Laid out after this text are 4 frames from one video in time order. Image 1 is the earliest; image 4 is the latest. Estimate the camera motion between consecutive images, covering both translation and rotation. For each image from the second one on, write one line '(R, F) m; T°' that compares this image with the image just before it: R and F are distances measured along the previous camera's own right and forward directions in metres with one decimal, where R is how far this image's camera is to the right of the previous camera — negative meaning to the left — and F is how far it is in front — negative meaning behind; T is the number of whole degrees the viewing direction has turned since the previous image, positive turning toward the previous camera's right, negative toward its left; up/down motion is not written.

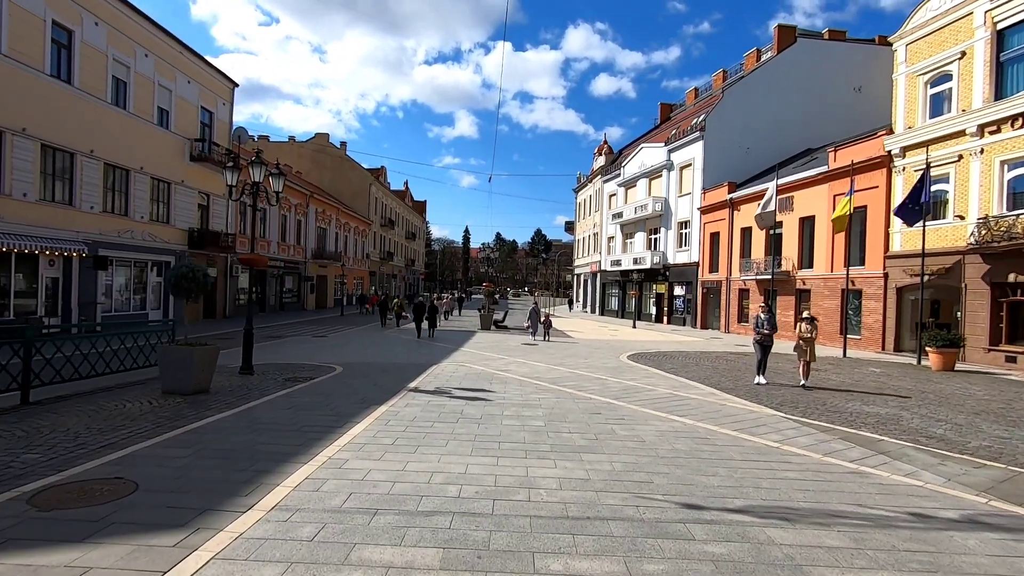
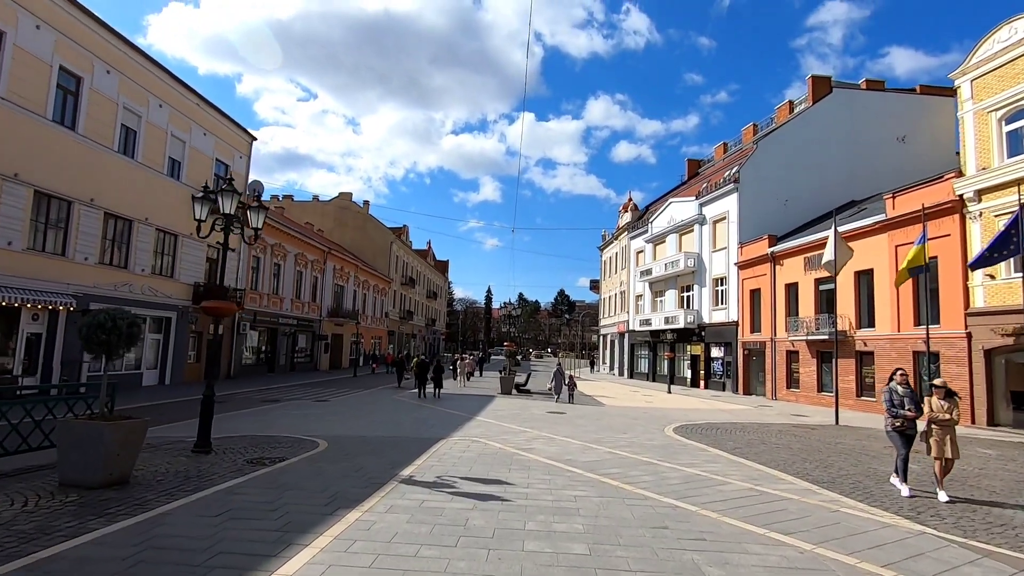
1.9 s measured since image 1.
(0.0, +2.1) m; -2°
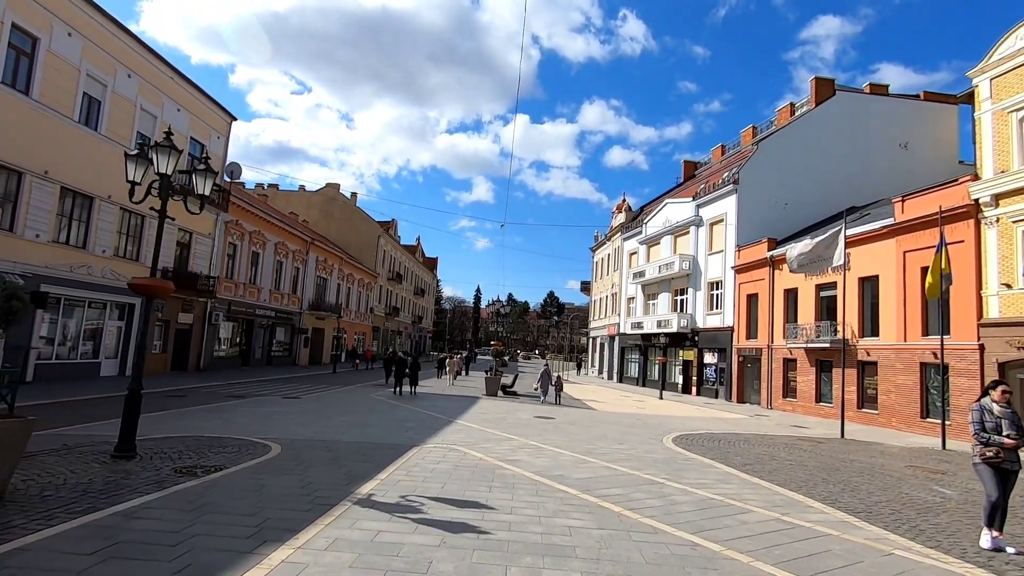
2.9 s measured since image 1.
(0.0, +1.2) m; +1°
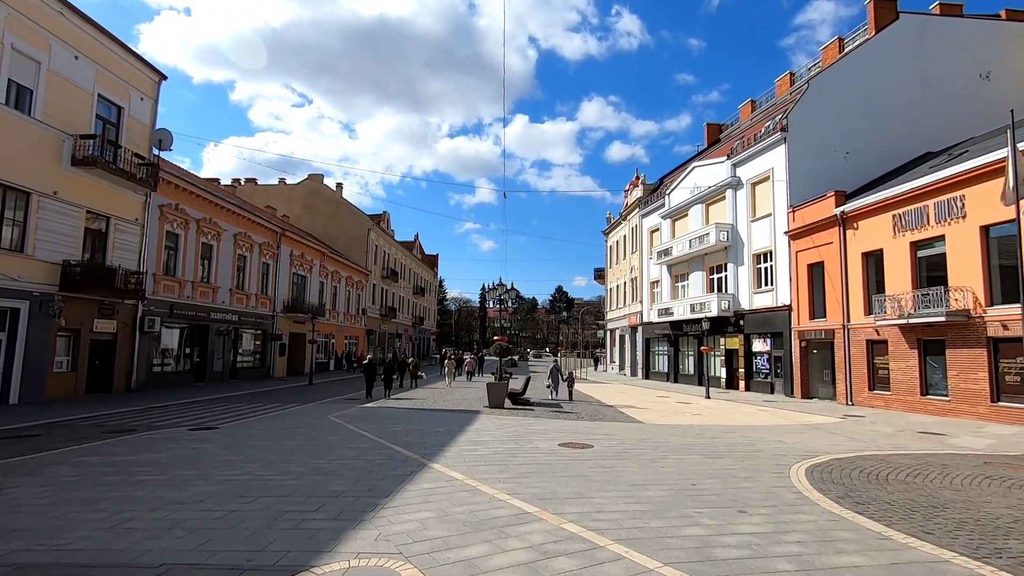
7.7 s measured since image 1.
(0.0, +5.4) m; -1°
